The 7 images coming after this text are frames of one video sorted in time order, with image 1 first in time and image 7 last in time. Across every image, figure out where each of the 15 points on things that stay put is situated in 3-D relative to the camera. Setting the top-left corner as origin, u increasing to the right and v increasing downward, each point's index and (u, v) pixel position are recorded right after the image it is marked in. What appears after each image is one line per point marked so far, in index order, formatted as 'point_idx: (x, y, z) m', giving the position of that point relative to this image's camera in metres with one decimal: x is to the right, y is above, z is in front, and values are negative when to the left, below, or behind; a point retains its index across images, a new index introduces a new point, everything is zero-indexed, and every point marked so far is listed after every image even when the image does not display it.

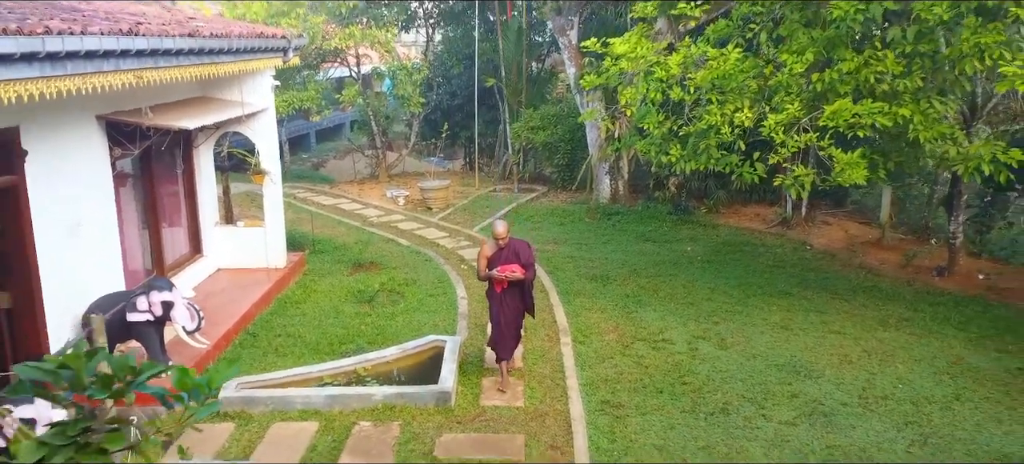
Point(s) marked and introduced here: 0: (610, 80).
0: (+0.9, +1.3, +6.3) m
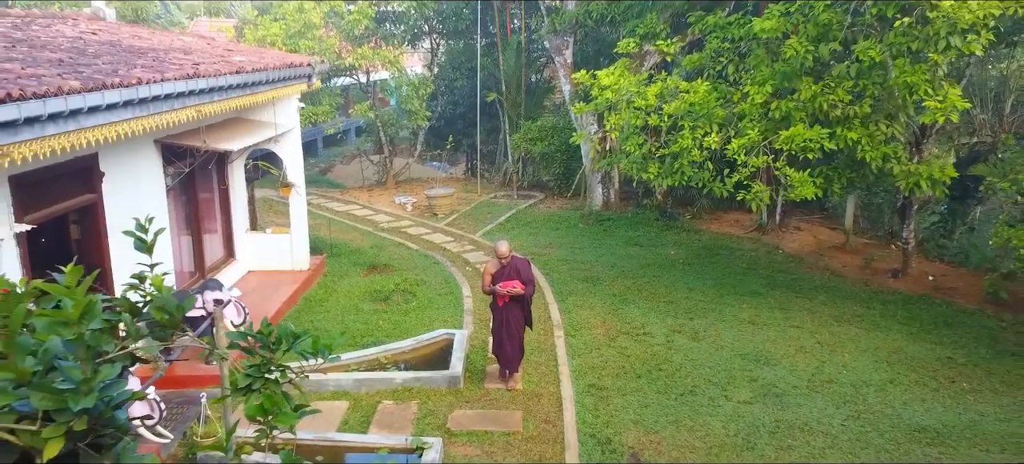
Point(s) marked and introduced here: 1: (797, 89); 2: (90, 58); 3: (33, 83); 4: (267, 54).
0: (+0.9, +1.2, +7.2) m
1: (+2.5, +1.2, +6.3) m
2: (-2.9, +1.2, +5.0) m
3: (-2.4, +0.8, +3.7) m
4: (-2.6, +1.9, +7.7) m
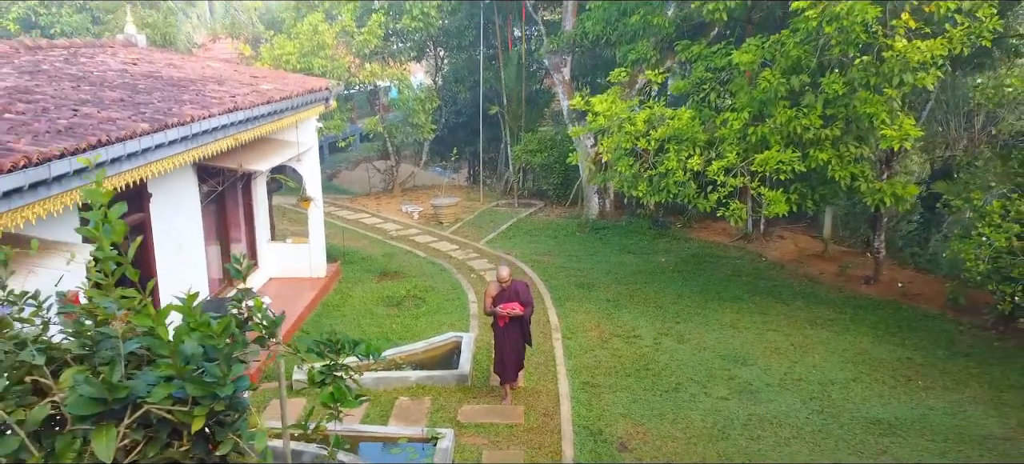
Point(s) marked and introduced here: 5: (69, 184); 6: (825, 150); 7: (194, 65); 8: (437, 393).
0: (+0.9, +1.1, +7.9) m
1: (+2.5, +1.1, +7.0) m
2: (-2.9, +1.1, +5.7) m
3: (-2.4, +0.6, +4.4) m
4: (-2.6, +1.7, +8.3) m
5: (-2.4, +0.3, +3.8) m
6: (+3.0, +0.8, +6.8) m
7: (-3.6, +1.9, +8.3) m
8: (-0.7, -1.4, +6.4) m
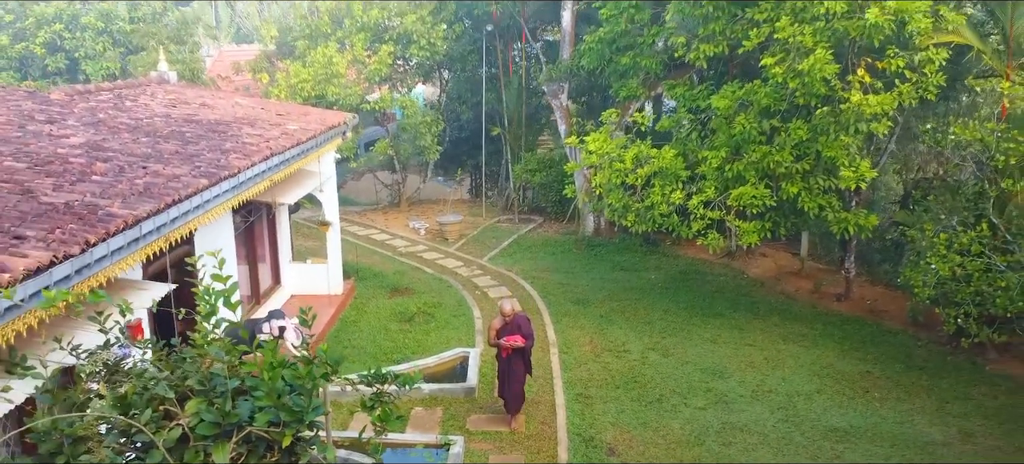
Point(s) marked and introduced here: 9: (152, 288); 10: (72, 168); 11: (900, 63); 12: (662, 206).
0: (+0.9, +0.8, +8.7) m
1: (+2.5, +0.8, +7.8) m
2: (-2.8, +0.8, +6.5) m
3: (-2.4, +0.3, +5.2) m
4: (-2.5, +1.4, +9.2) m
5: (-2.3, 0.0, +4.7) m
6: (+3.0, +0.5, +7.7) m
7: (-3.6, +1.6, +9.1) m
8: (-0.6, -1.7, +7.2) m
9: (-2.5, -0.4, +4.9) m
10: (-3.1, +0.4, +5.2) m
11: (+3.7, +1.6, +6.9) m
12: (+1.7, +0.3, +8.2) m
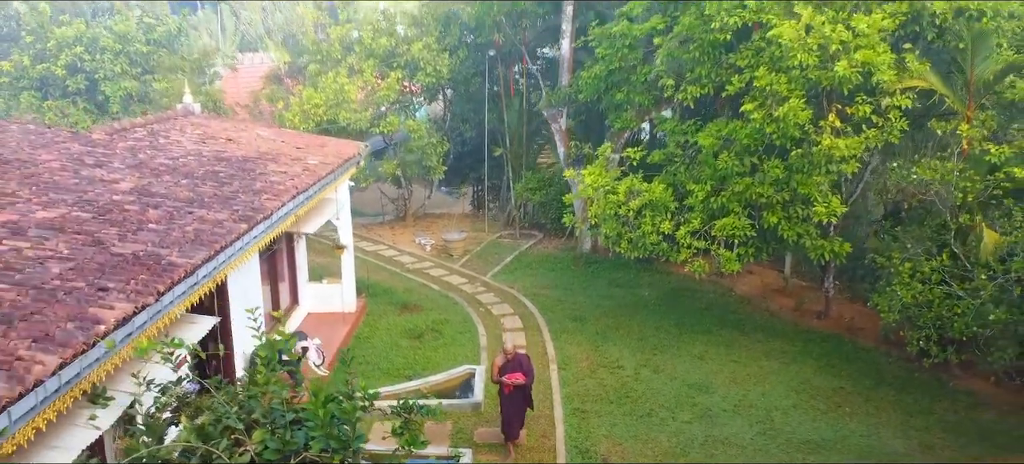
0: (+0.9, +0.5, +9.4) m
1: (+2.5, +0.5, +8.5) m
2: (-2.8, +0.4, +7.2) m
3: (-2.4, 0.0, +5.9) m
4: (-2.5, +1.1, +9.9) m
5: (-2.3, -0.4, +5.4) m
6: (+3.0, +0.2, +8.4) m
7: (-3.6, +1.3, +9.8) m
8: (-0.6, -2.0, +7.9) m
9: (-2.4, -0.7, +5.6) m
10: (-3.1, +0.1, +5.9) m
11: (+3.7, +1.3, +7.6) m
12: (+1.7, 0.0, +8.9) m
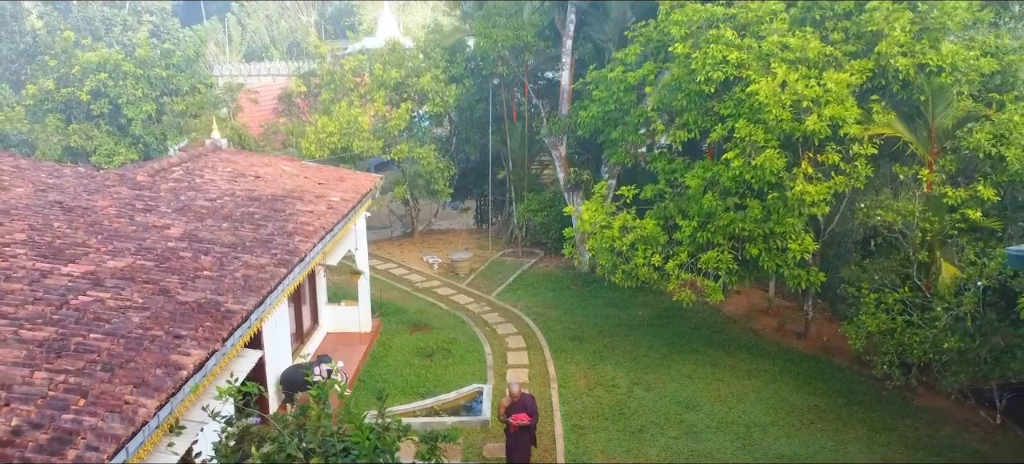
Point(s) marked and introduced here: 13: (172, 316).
0: (+1.0, +0.1, +10.3) m
1: (+2.6, +0.1, +9.4) m
2: (-2.8, 0.0, +8.1) m
3: (-2.3, -0.4, +6.8) m
4: (-2.4, +0.7, +10.7) m
5: (-2.2, -0.8, +6.3) m
6: (+3.1, -0.2, +9.2) m
7: (-3.5, +0.9, +10.7) m
8: (-0.6, -2.5, +8.8) m
9: (-2.4, -1.1, +6.5) m
10: (-3.0, -0.3, +6.7) m
11: (+3.8, +0.9, +8.5) m
12: (+1.8, -0.5, +9.7) m
13: (-2.7, -0.6, +5.6) m
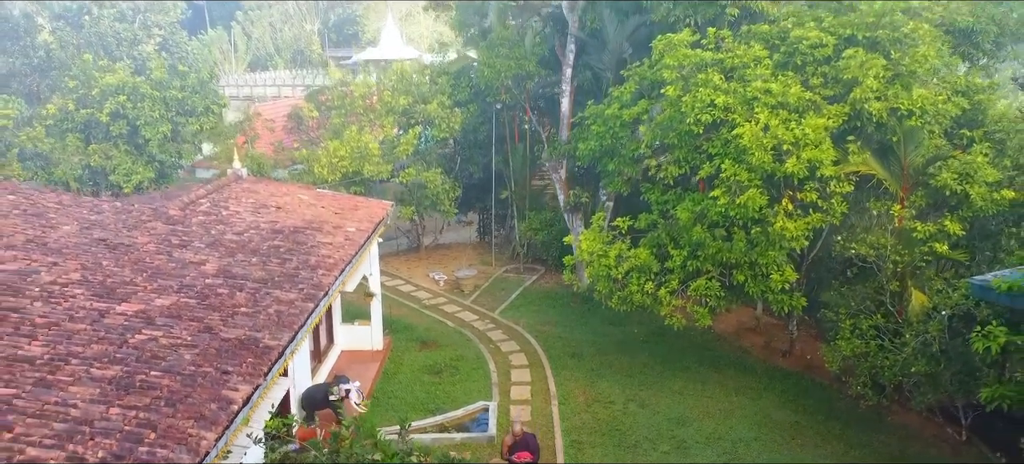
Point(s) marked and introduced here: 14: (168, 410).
0: (+1.0, -0.3, +11.1) m
1: (+2.7, -0.3, +10.2) m
2: (-2.7, -0.4, +8.8) m
3: (-2.2, -0.8, +7.6) m
4: (-2.4, +0.3, +11.5) m
5: (-2.2, -1.2, +7.0) m
6: (+3.2, -0.6, +10.0) m
7: (-3.5, +0.5, +11.4) m
8: (-0.5, -2.9, +9.6) m
9: (-2.3, -1.5, +7.2) m
10: (-3.0, -0.7, +7.5) m
11: (+3.9, +0.5, +9.2) m
12: (+1.8, -0.9, +10.5) m
13: (-2.6, -1.1, +6.4) m
14: (-2.6, -1.3, +5.4) m
